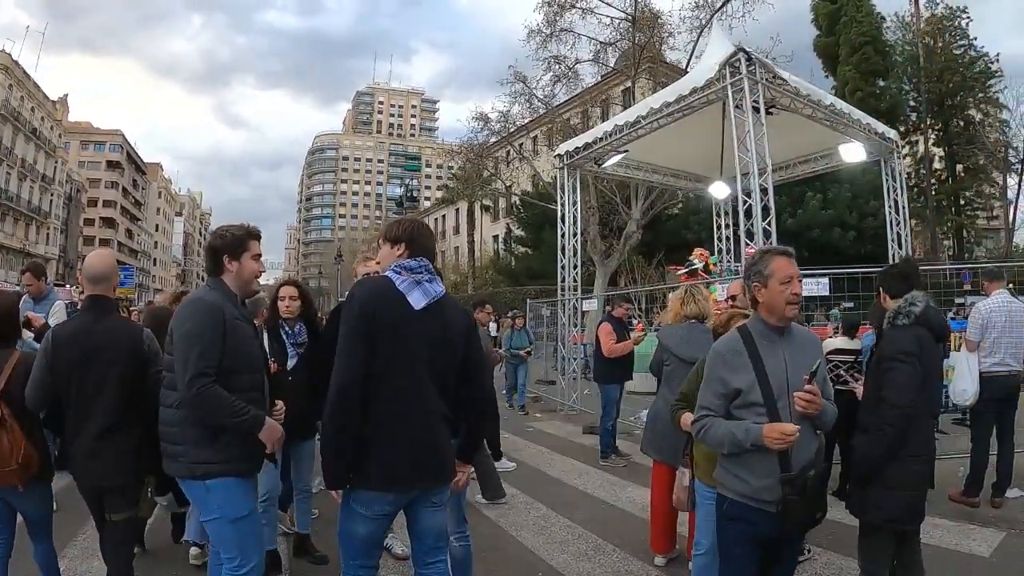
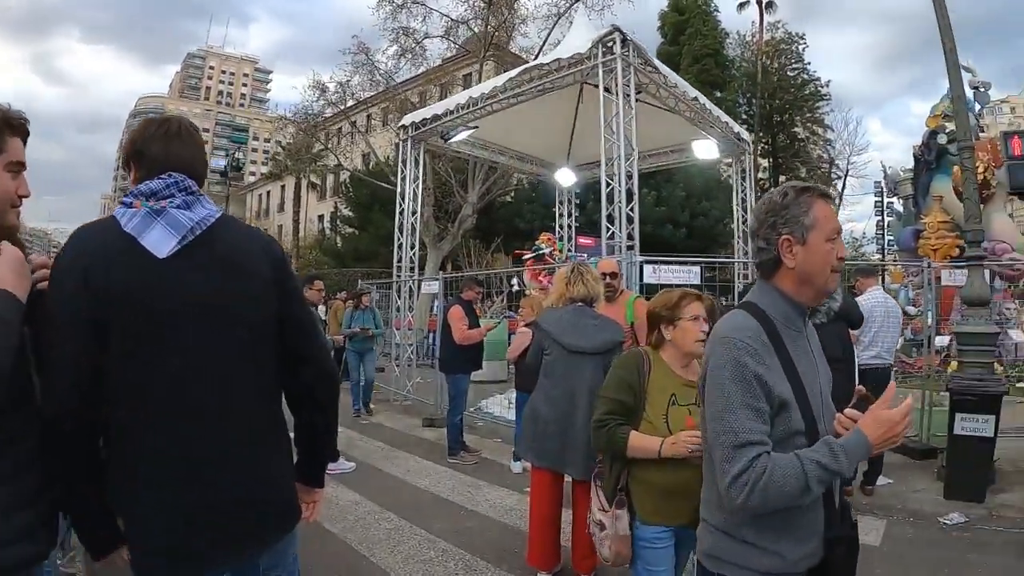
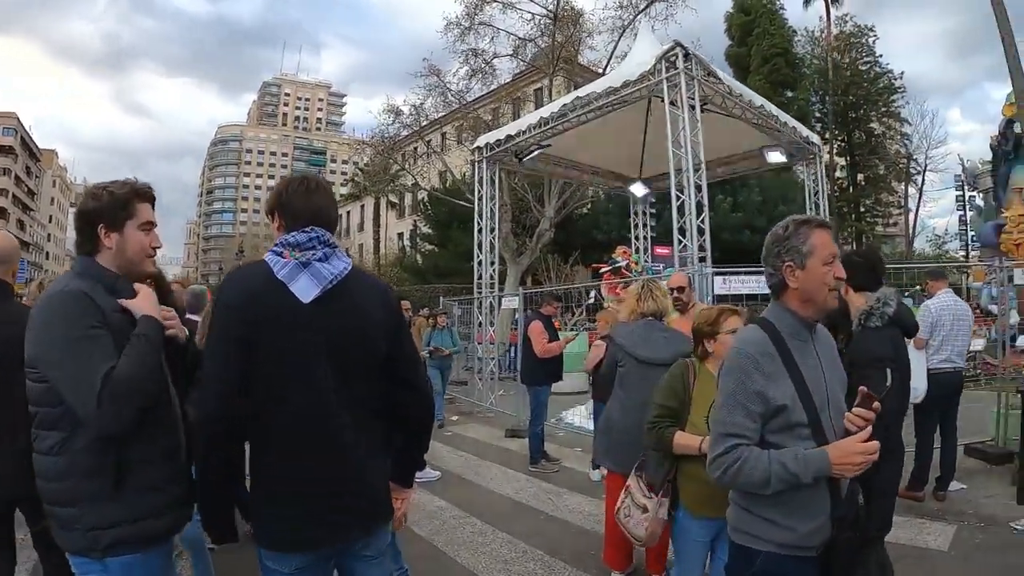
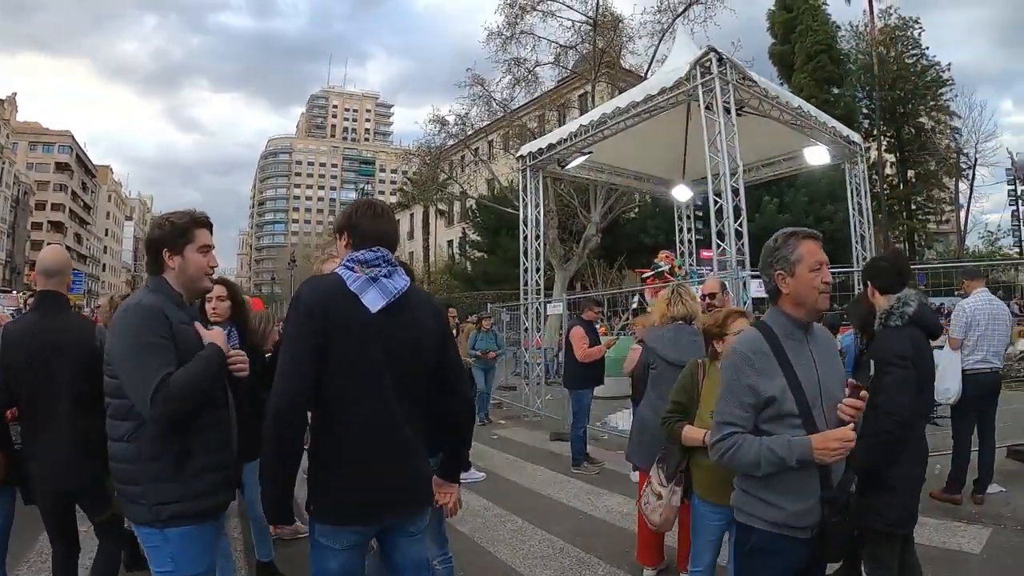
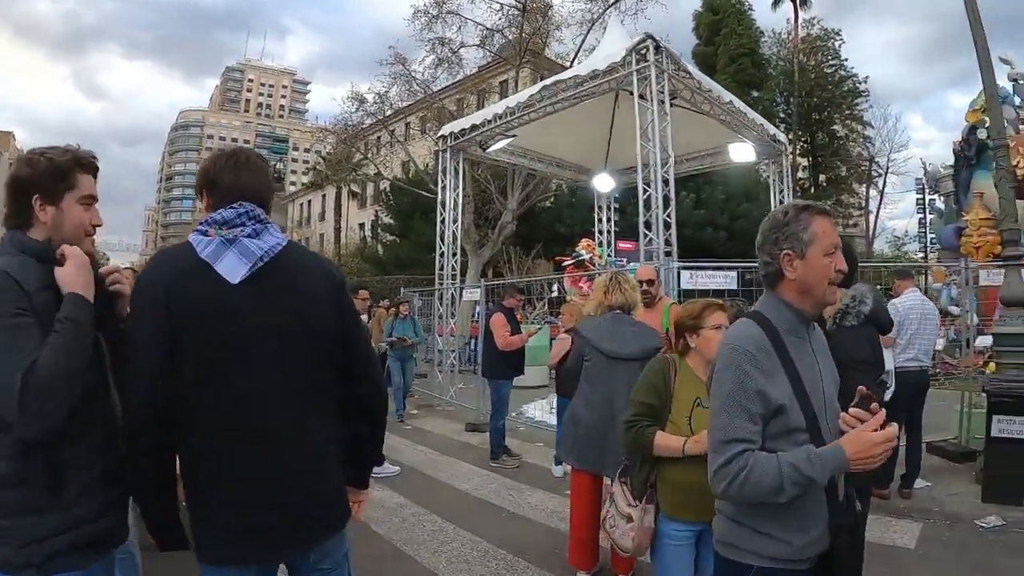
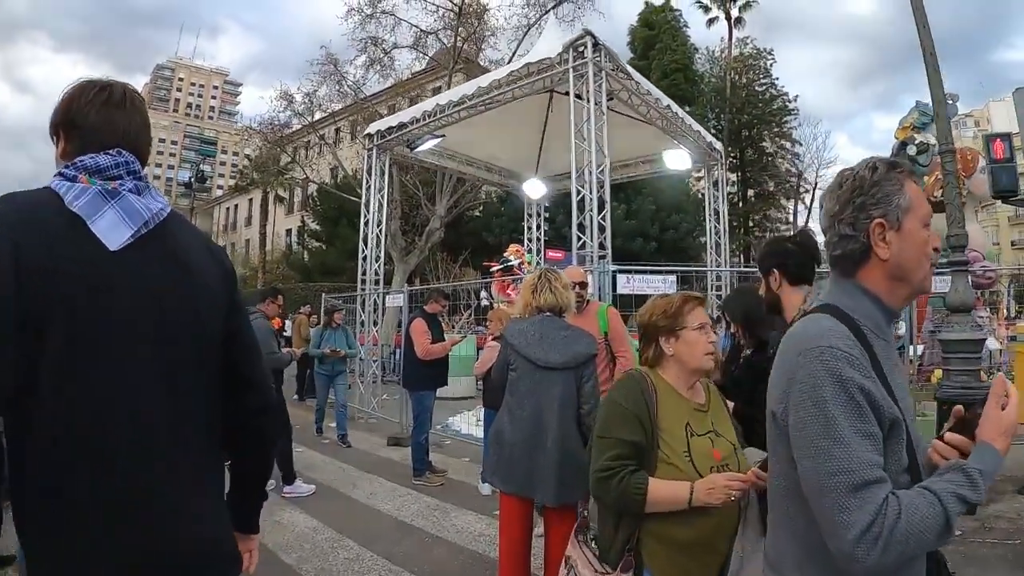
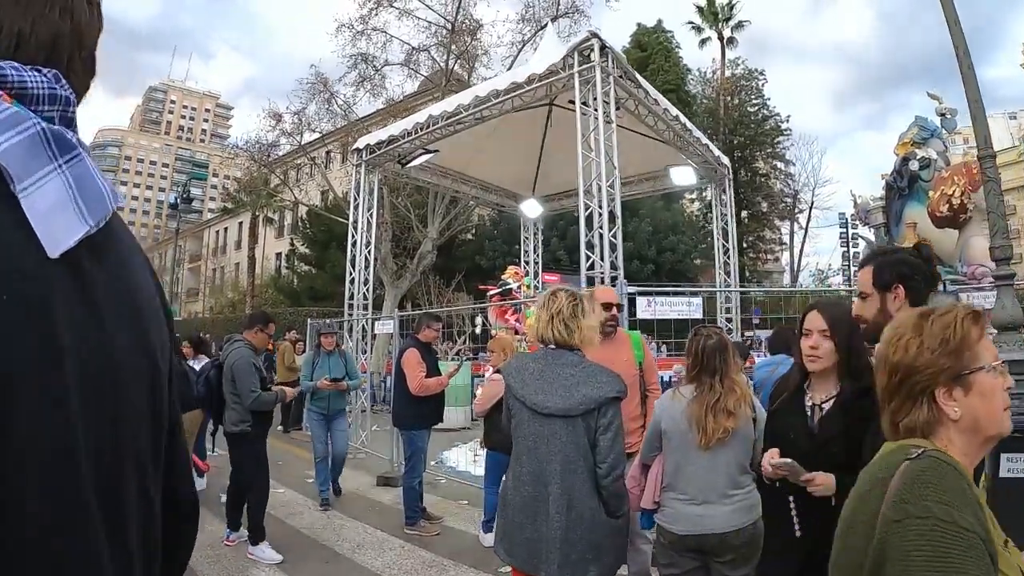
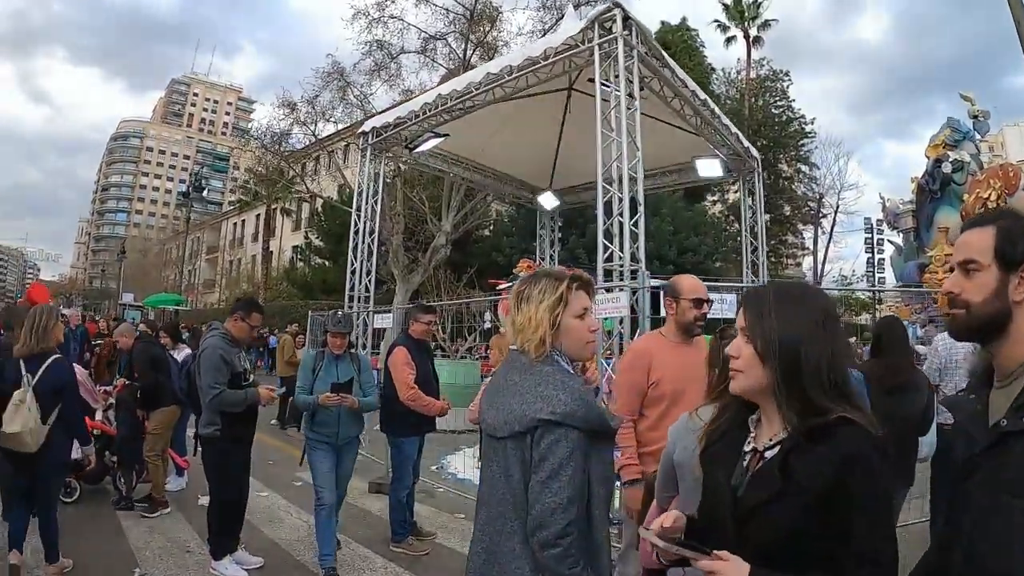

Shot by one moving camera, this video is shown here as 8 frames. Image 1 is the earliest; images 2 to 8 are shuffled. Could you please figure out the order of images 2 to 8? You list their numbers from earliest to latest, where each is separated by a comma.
4, 3, 5, 2, 6, 7, 8
